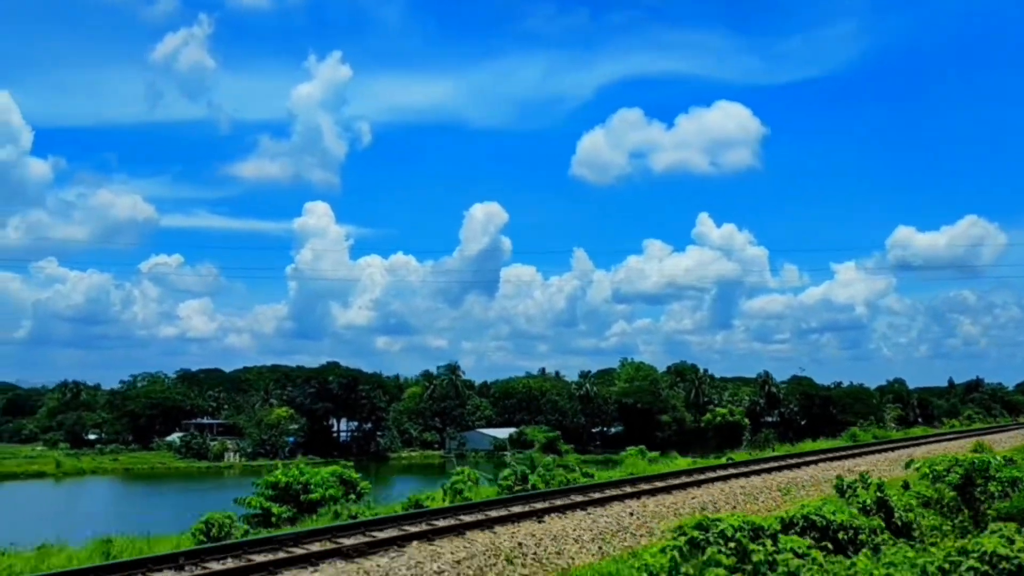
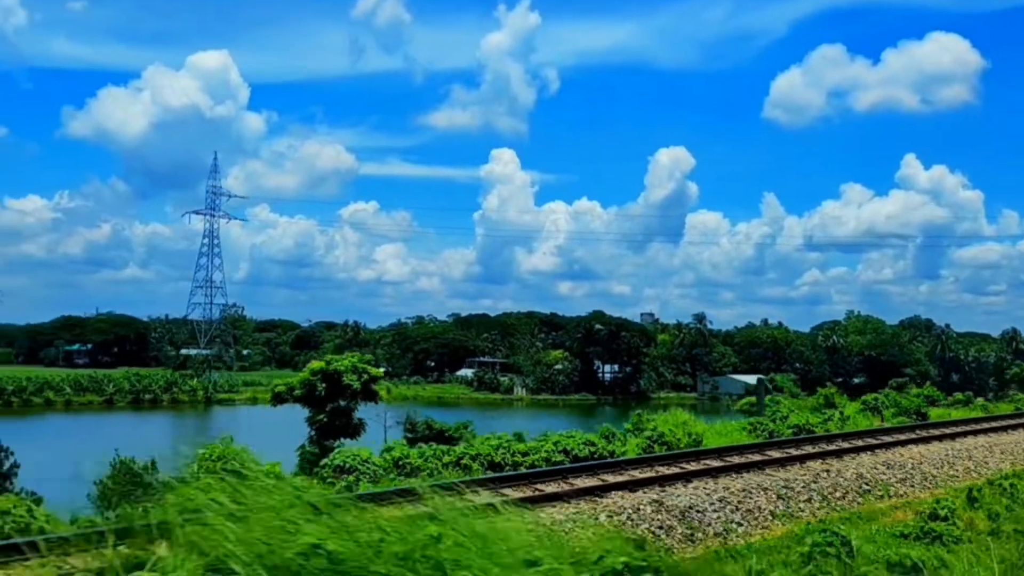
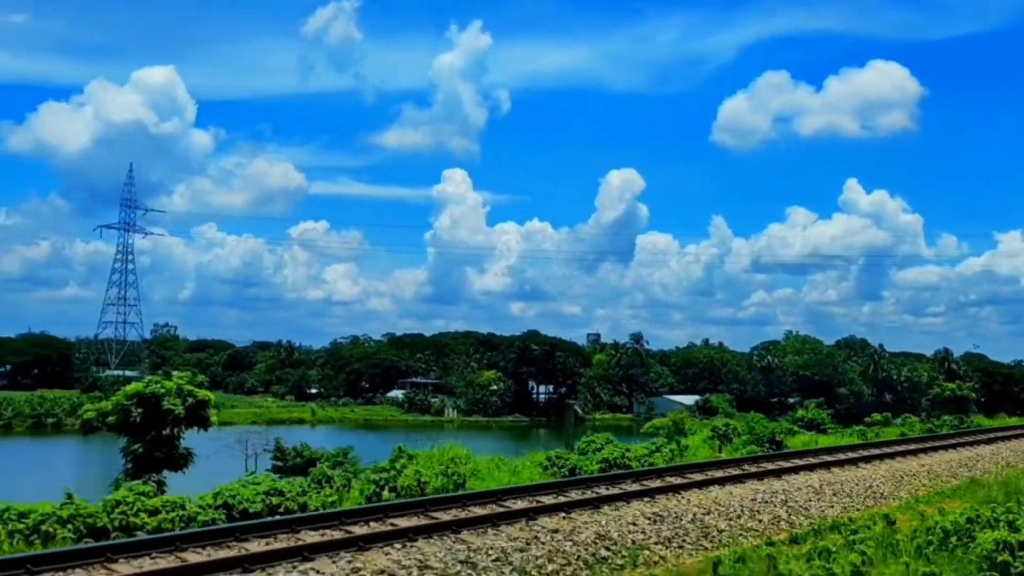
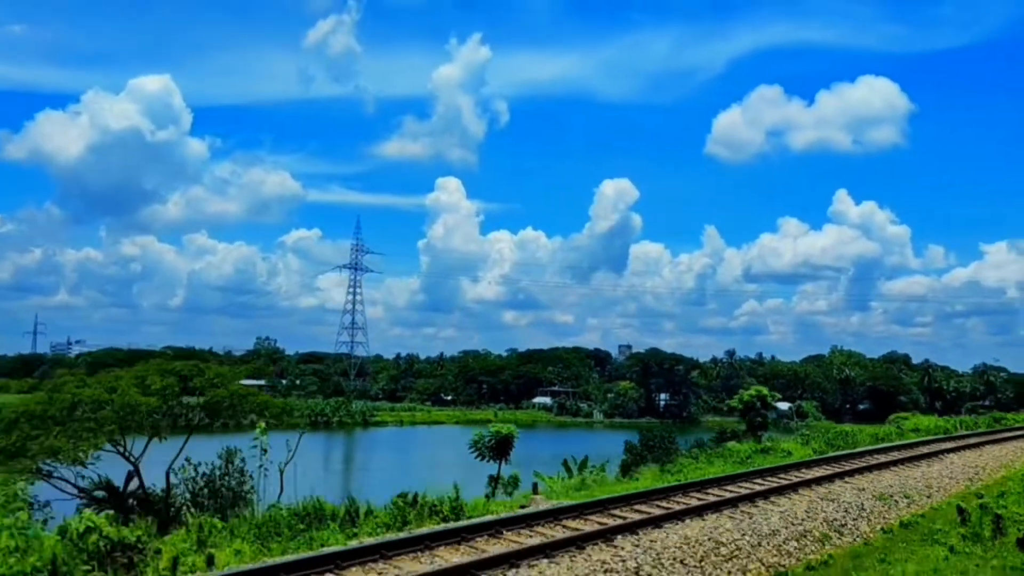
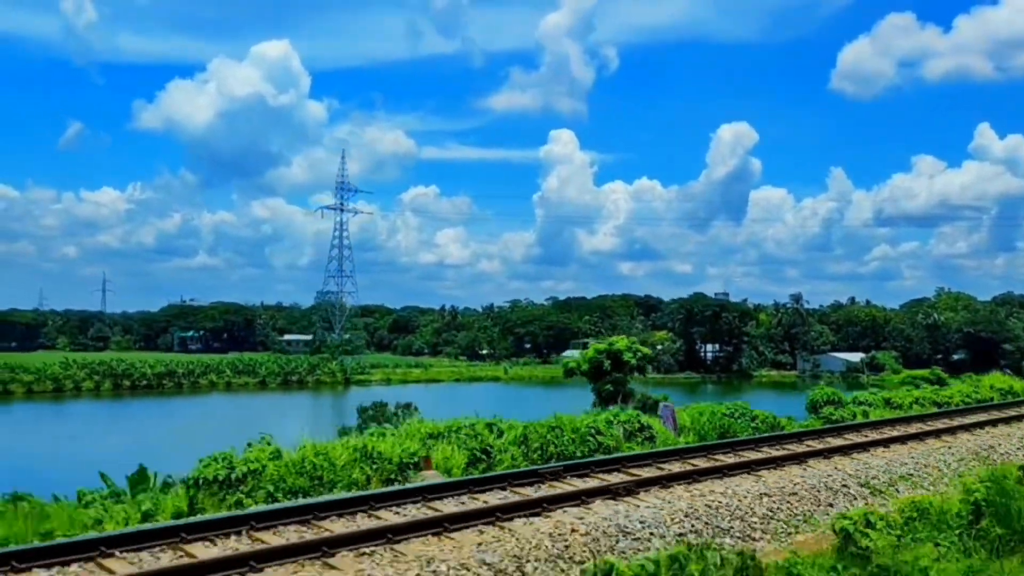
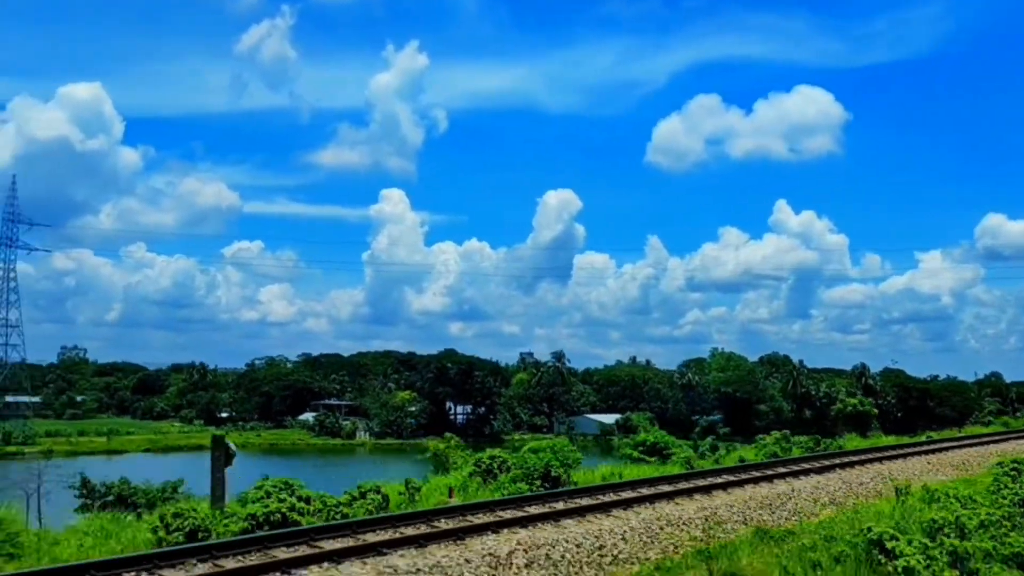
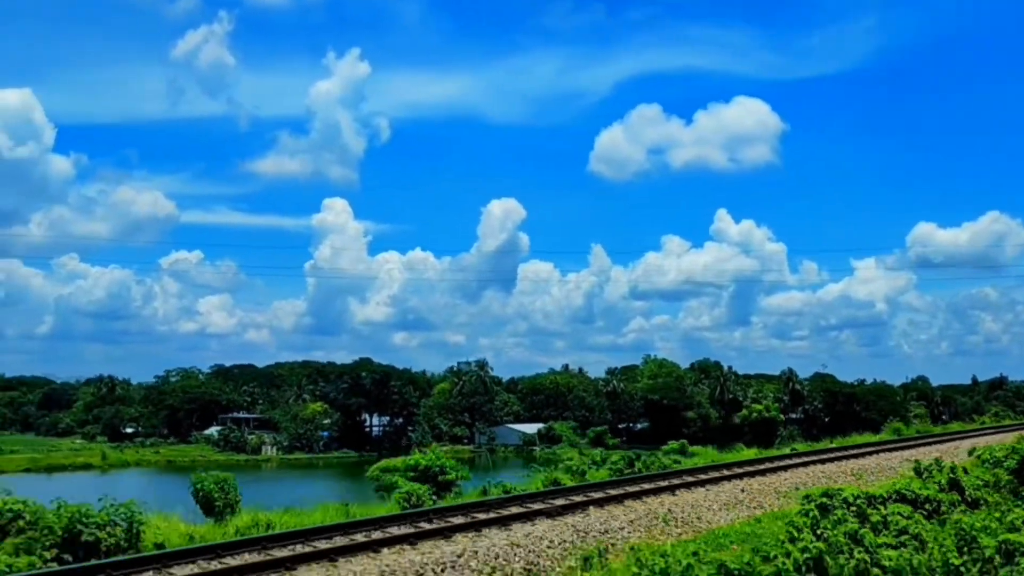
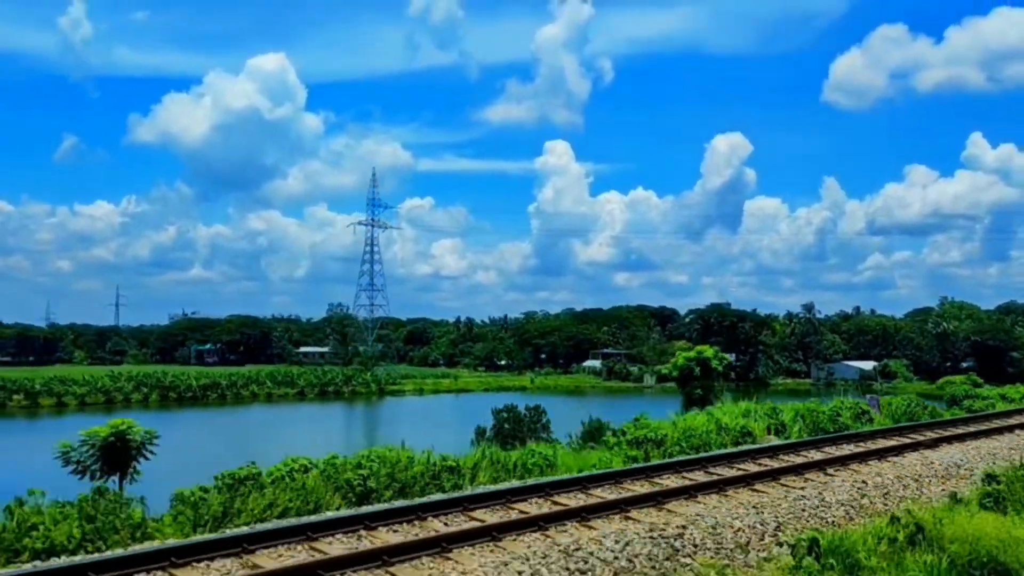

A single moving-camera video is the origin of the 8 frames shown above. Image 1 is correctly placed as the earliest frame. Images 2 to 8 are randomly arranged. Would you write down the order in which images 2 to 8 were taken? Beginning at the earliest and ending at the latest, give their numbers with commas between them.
7, 6, 3, 2, 5, 8, 4
